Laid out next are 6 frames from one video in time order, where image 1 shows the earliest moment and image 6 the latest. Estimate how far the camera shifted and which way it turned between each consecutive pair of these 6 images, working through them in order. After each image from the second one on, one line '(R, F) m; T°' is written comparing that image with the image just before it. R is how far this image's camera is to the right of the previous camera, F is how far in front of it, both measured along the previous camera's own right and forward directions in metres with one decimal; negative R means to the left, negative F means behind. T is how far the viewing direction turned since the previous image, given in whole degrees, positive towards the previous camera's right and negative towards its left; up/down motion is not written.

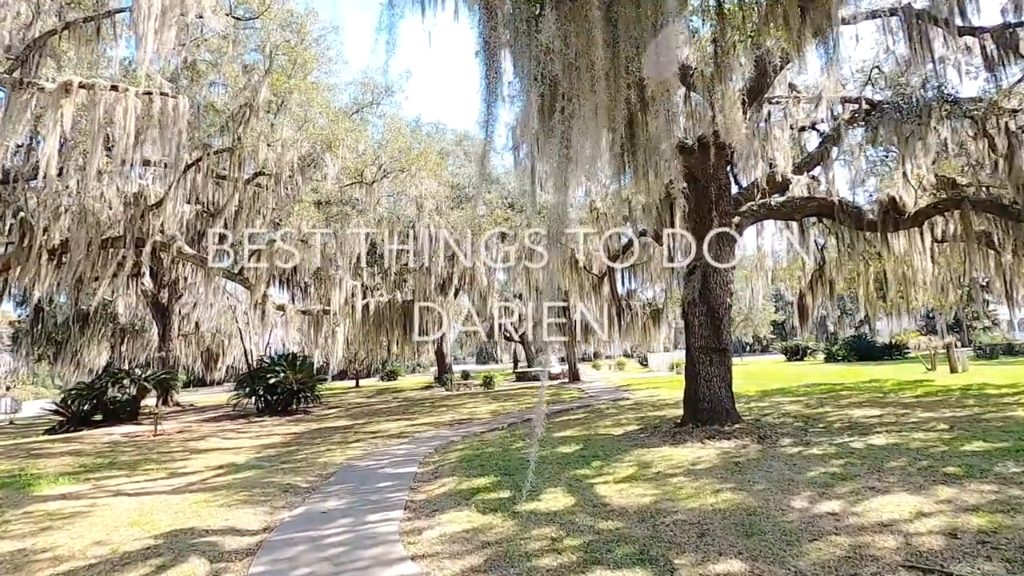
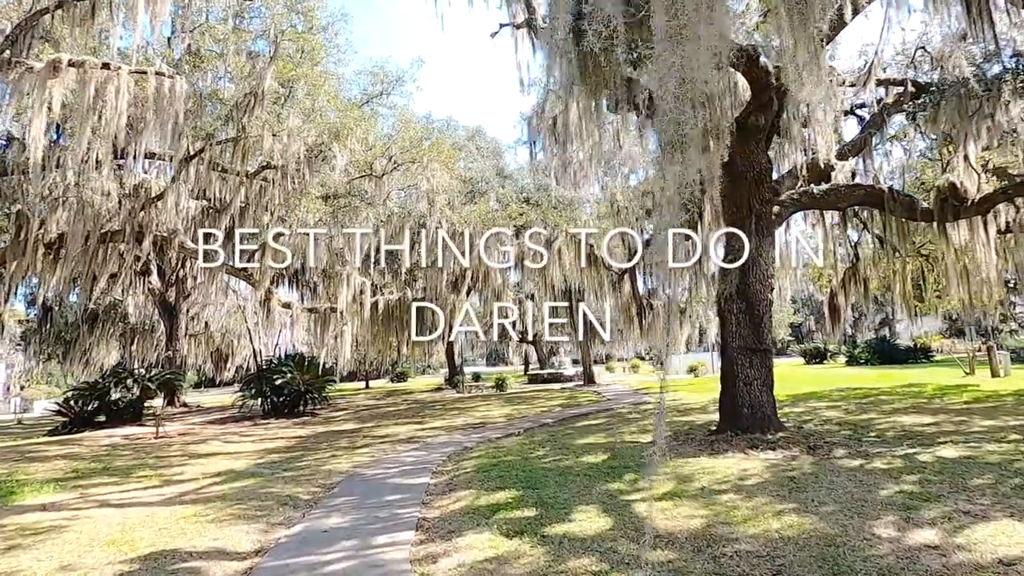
(-0.1, +0.6) m; -1°
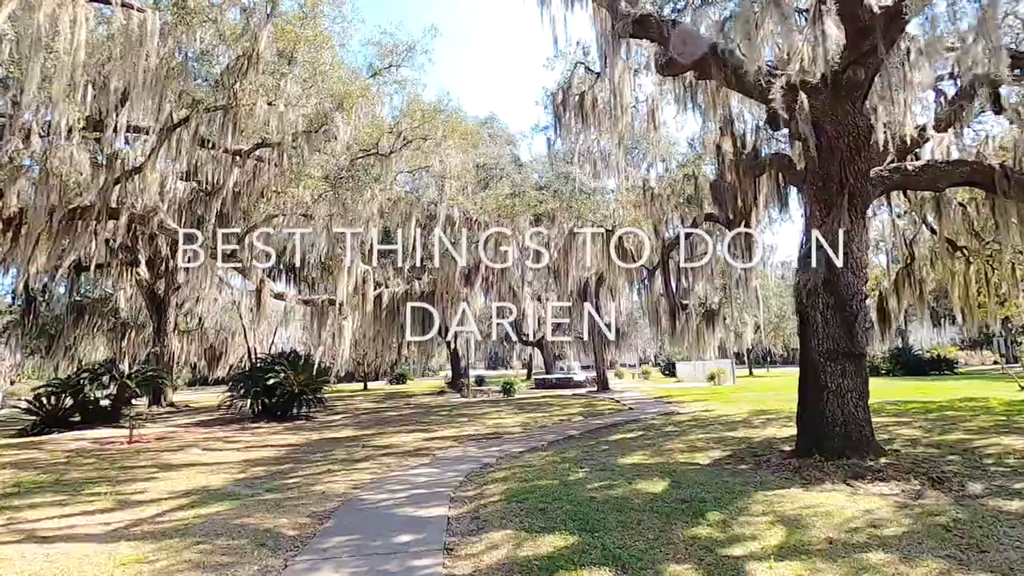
(-0.4, +1.2) m; 0°
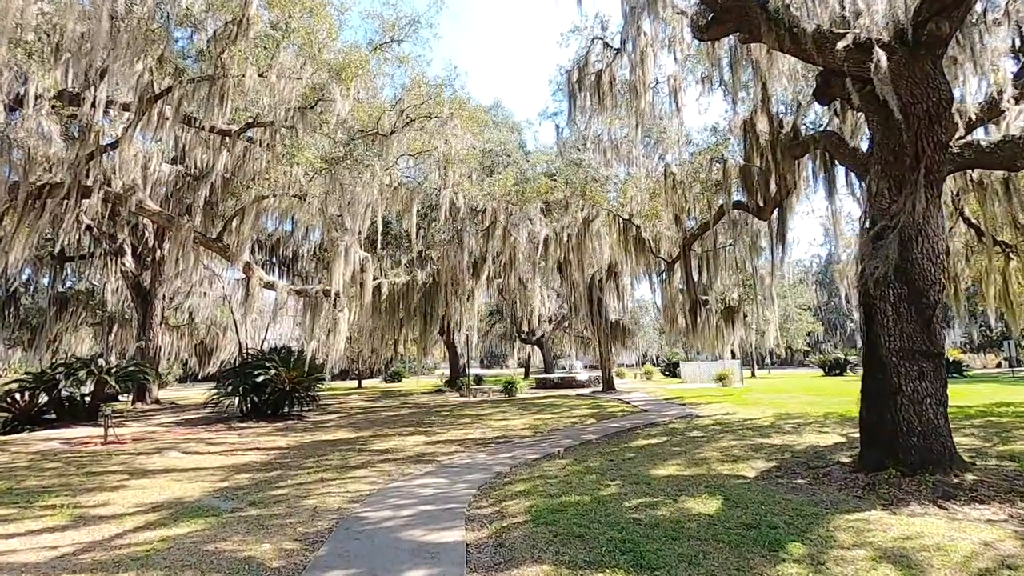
(-0.3, +0.7) m; +1°
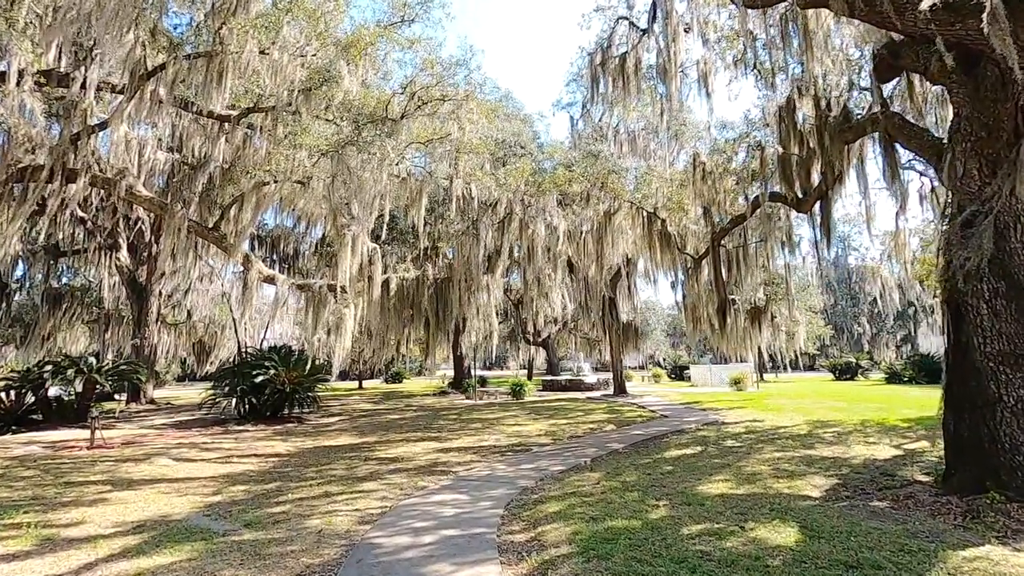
(-0.3, +0.6) m; 0°
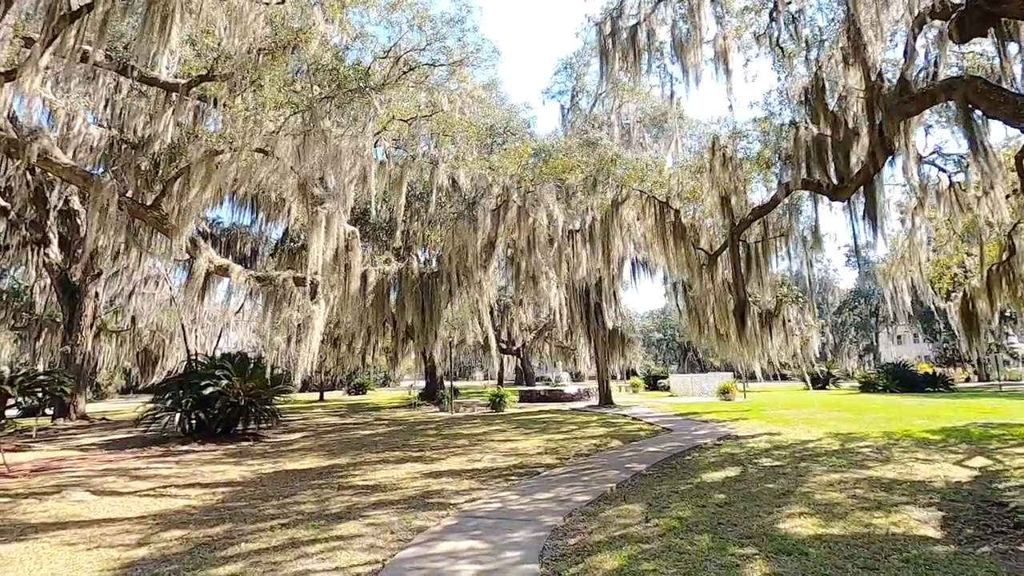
(-0.5, +1.1) m; +4°
